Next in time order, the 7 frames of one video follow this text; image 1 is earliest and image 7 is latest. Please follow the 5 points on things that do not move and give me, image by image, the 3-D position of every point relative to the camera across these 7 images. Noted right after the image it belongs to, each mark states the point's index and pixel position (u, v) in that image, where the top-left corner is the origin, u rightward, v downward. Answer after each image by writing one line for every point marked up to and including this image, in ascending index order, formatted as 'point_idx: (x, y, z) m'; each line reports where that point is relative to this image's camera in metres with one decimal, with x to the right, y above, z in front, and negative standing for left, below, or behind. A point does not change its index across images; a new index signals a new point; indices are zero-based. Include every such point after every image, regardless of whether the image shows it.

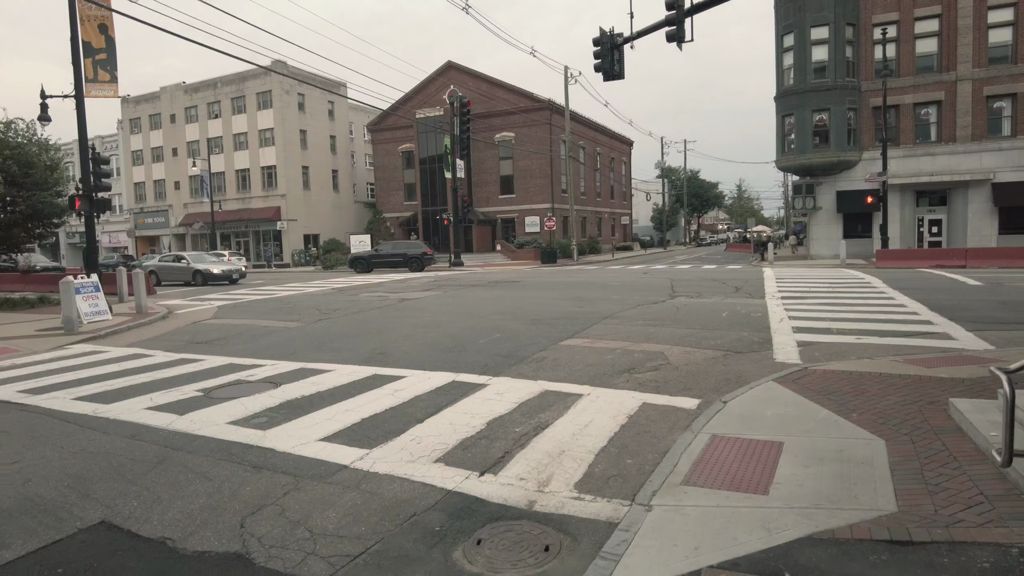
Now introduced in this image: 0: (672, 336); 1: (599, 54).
0: (+2.5, -0.8, +10.0) m
1: (+2.3, +6.1, +16.6) m
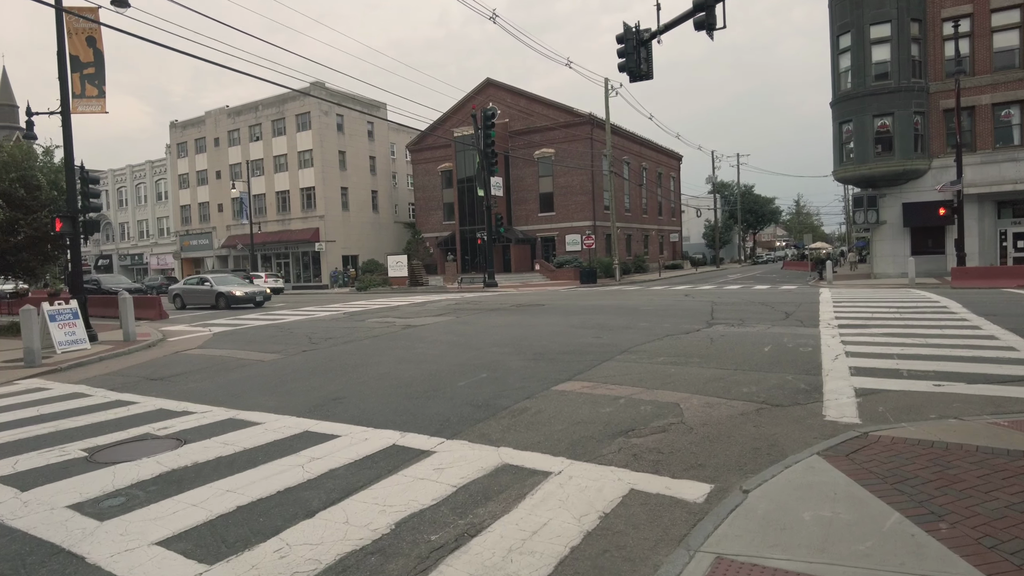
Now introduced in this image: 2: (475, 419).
0: (+2.3, -1.2, +8.0) m
1: (+2.6, +5.5, +14.8) m
2: (-0.4, -1.4, +6.7) m
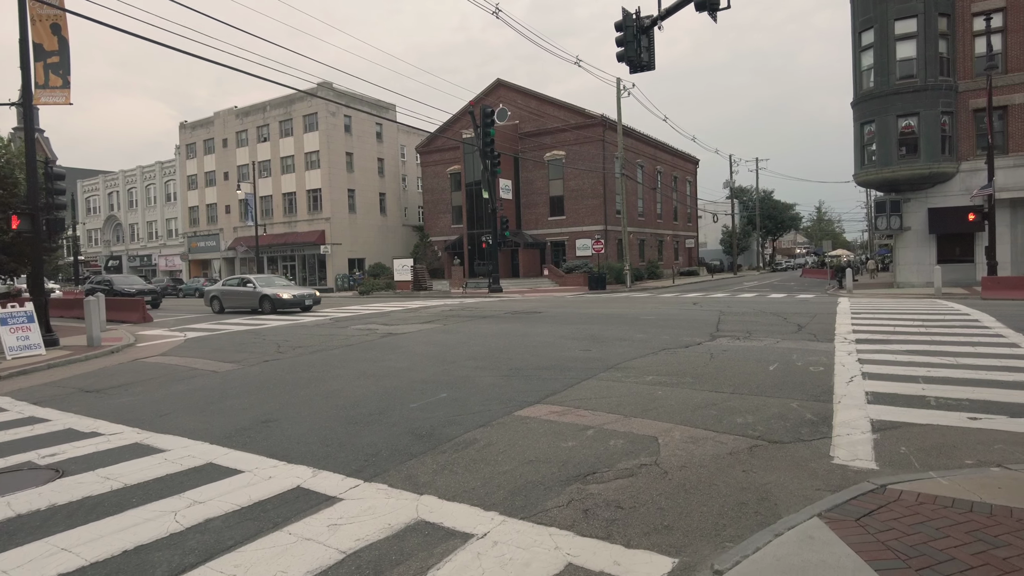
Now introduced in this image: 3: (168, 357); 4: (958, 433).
0: (+1.8, -1.3, +6.8) m
1: (+2.3, +5.3, +13.7) m
2: (-0.9, -1.5, +5.6) m
3: (-6.9, -1.4, +12.7) m
4: (+4.0, -1.3, +5.7) m
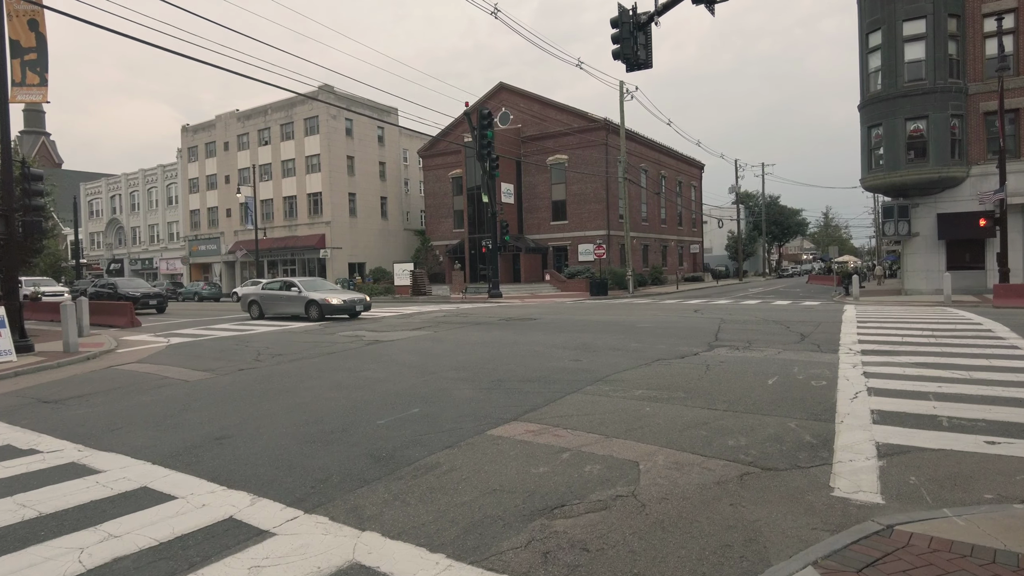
0: (+1.5, -1.4, +6.3) m
1: (+2.2, +5.2, +13.2) m
2: (-1.2, -1.5, +5.1) m
3: (-7.1, -1.5, +12.2) m
4: (+3.7, -1.4, +5.1) m
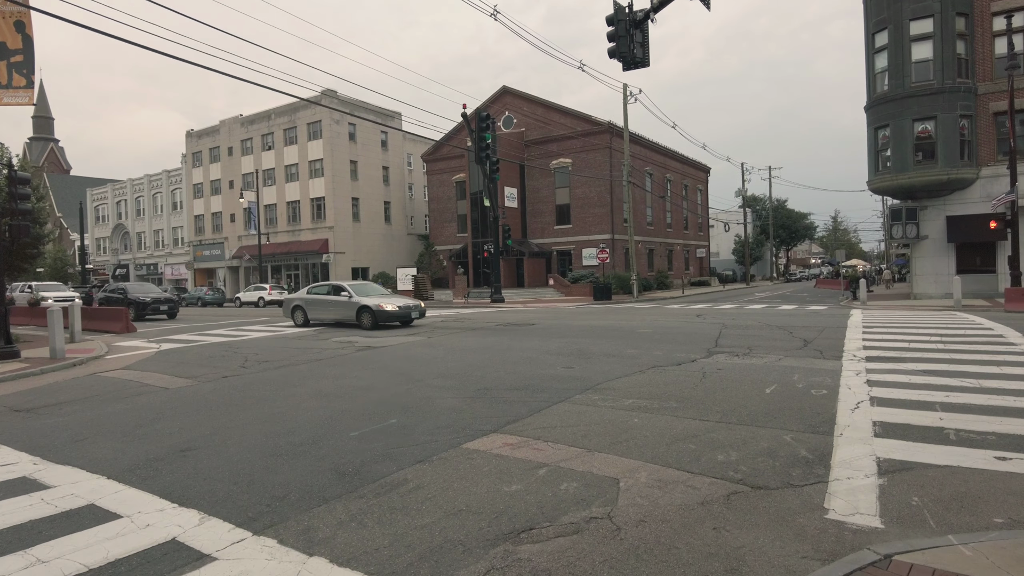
0: (+1.3, -1.4, +5.9) m
1: (+2.0, +5.1, +12.9) m
2: (-1.4, -1.6, +4.7) m
3: (-7.2, -1.6, +12.0) m
4: (+3.5, -1.4, +4.7) m
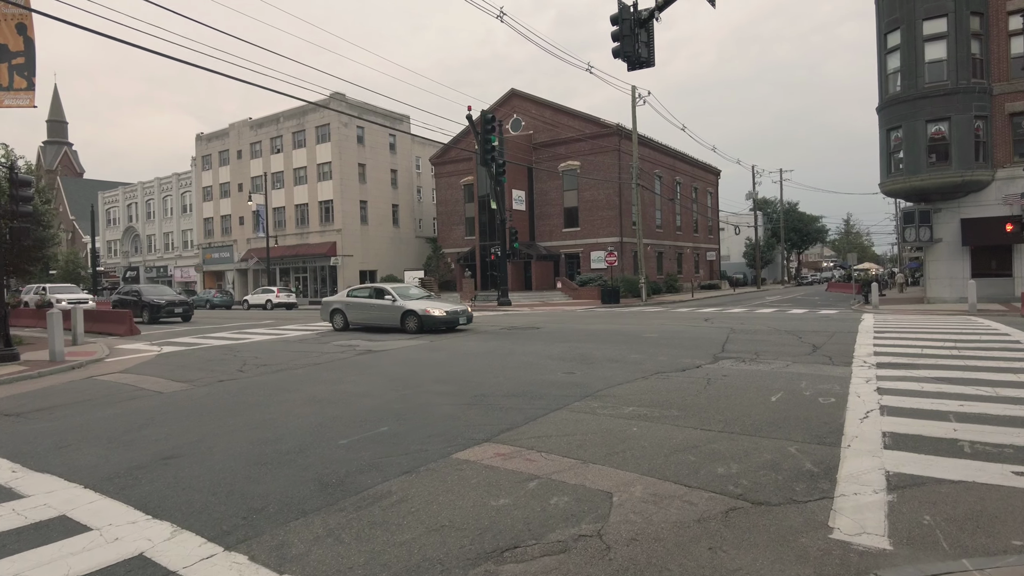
0: (+1.3, -1.4, +5.7) m
1: (+2.1, +5.0, +12.6) m
2: (-1.5, -1.6, +4.5) m
3: (-7.2, -1.6, +11.9) m
4: (+3.4, -1.4, +4.4) m
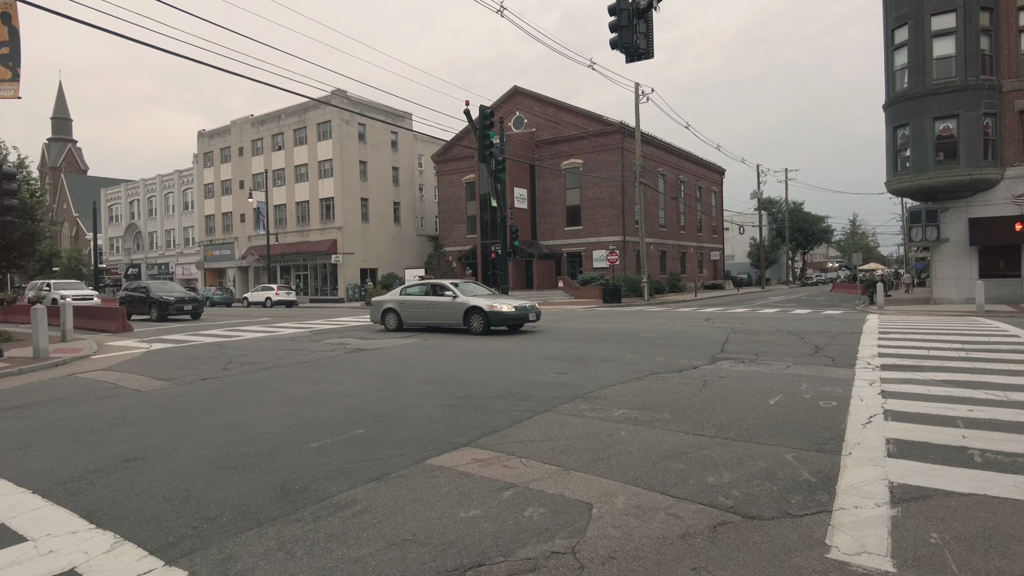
0: (+1.1, -1.4, +5.3) m
1: (+2.0, +5.1, +12.3) m
2: (-1.7, -1.5, +4.2) m
3: (-7.3, -1.5, +11.6) m
4: (+3.2, -1.4, +4.1) m
